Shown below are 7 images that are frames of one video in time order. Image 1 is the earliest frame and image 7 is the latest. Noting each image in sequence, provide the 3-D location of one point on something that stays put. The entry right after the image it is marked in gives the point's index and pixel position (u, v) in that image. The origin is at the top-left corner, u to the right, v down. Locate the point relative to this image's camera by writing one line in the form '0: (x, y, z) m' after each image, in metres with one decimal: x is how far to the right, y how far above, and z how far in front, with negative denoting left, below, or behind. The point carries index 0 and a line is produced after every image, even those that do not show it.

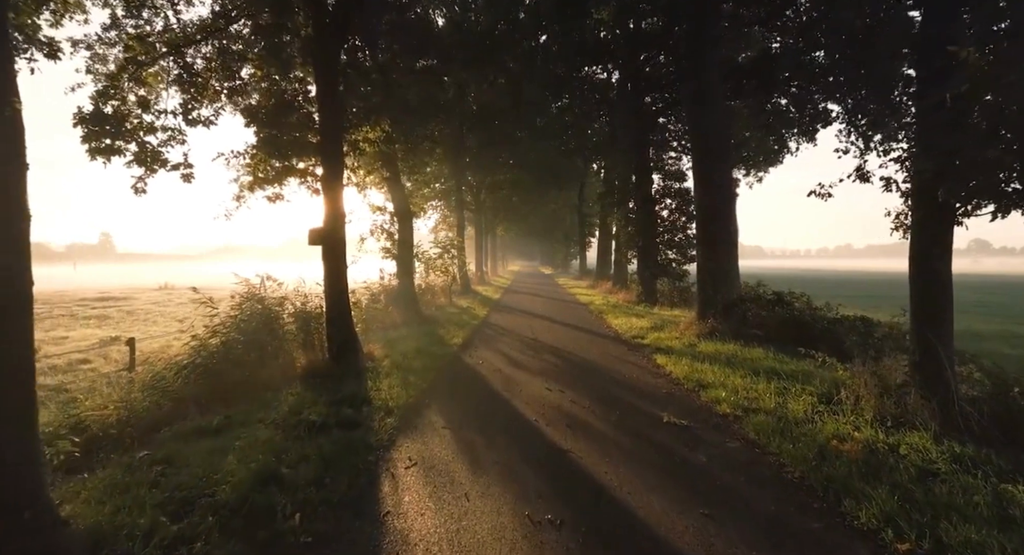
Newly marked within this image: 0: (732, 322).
0: (+5.0, -1.0, +11.4) m
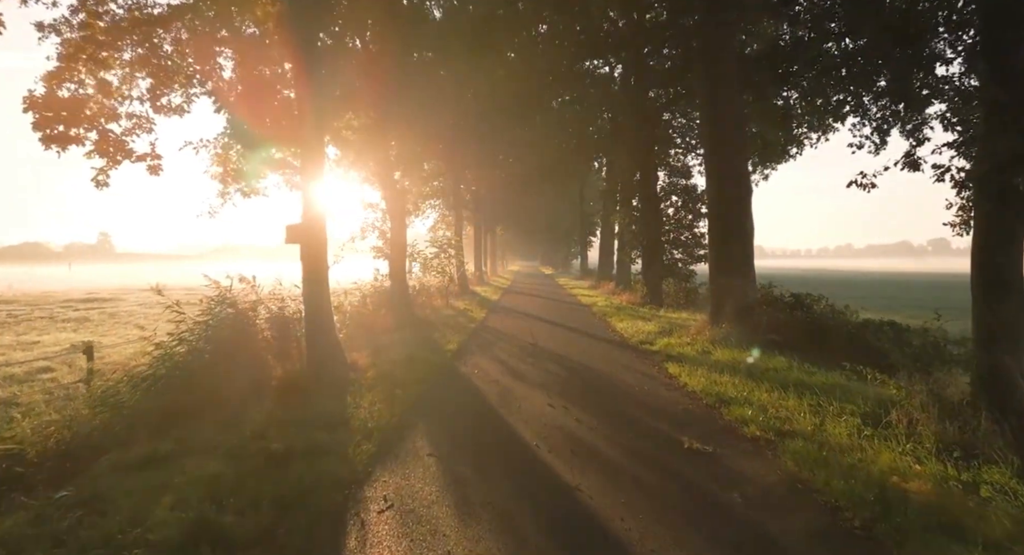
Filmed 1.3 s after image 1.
0: (+5.0, -1.0, +10.6) m
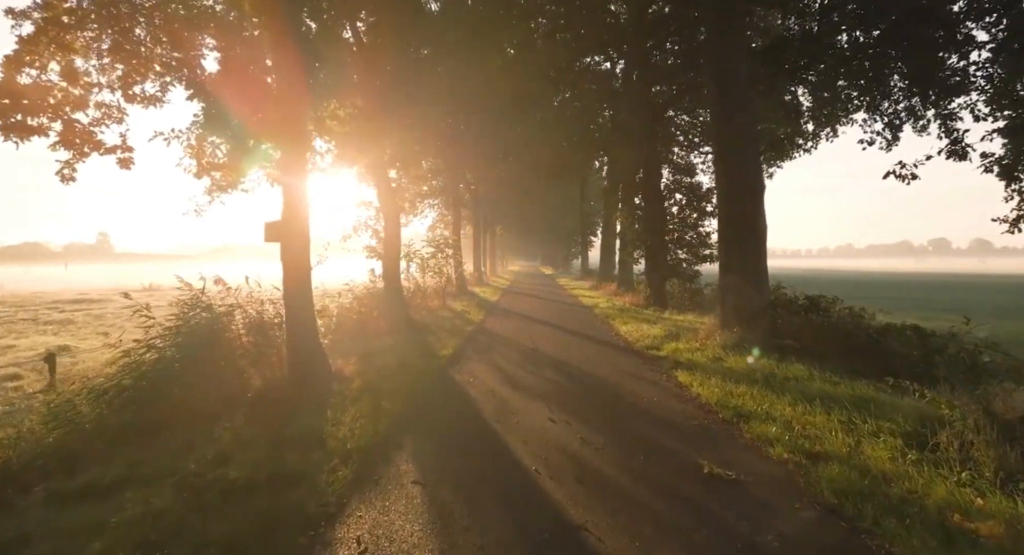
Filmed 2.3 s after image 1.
0: (+5.0, -1.1, +10.0) m
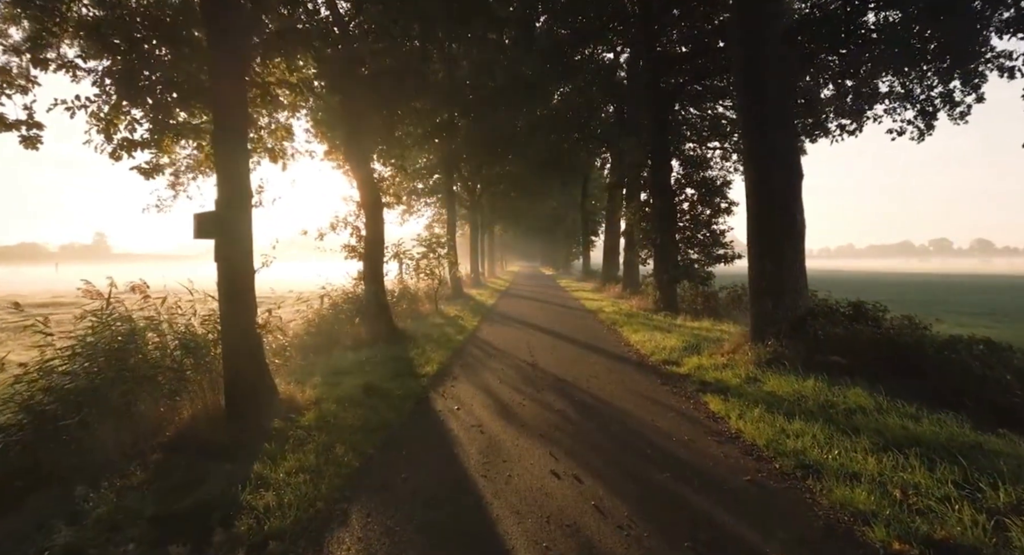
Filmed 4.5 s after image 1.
0: (+4.9, -1.1, +8.4) m
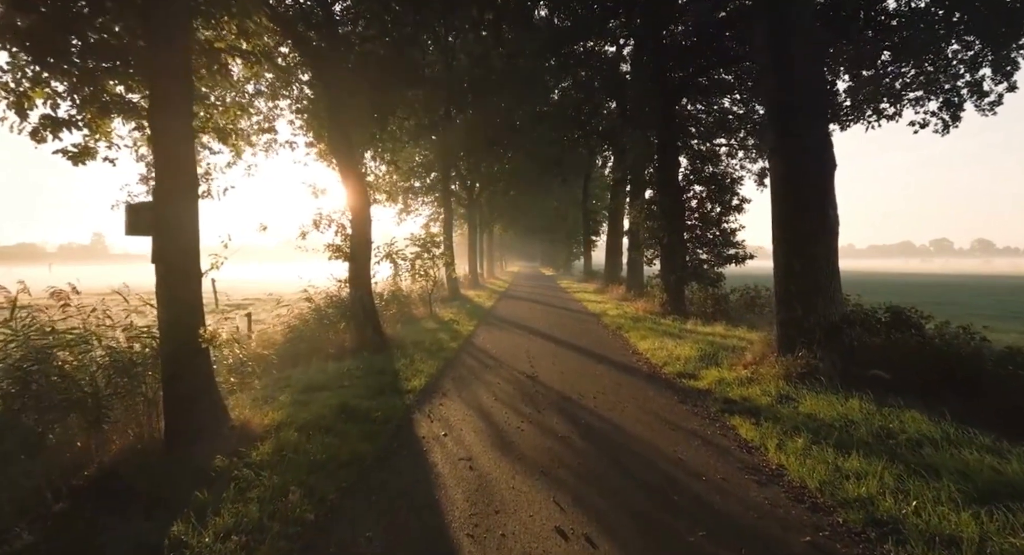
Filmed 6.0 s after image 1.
0: (+4.8, -1.2, +7.4) m
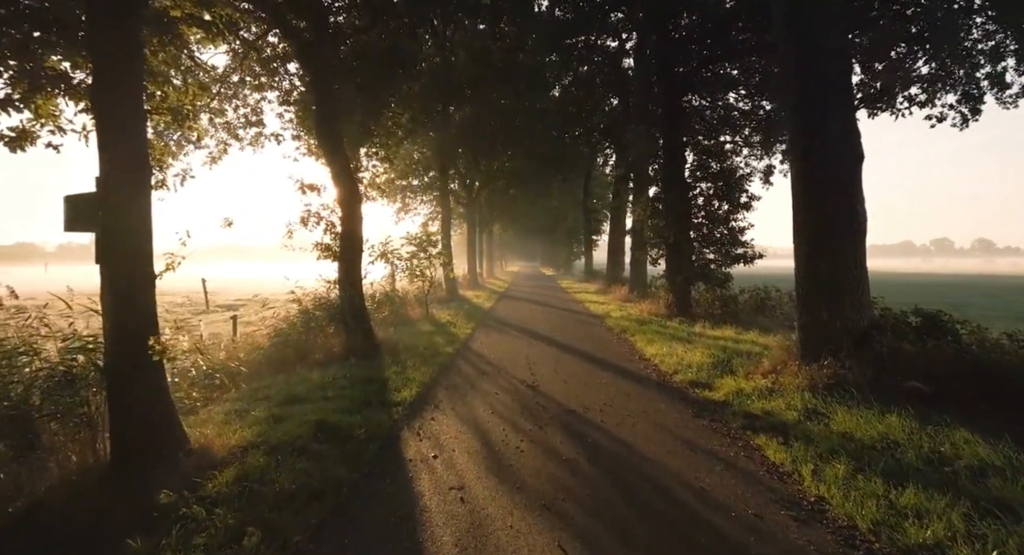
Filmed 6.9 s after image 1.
0: (+4.8, -1.2, +6.8) m
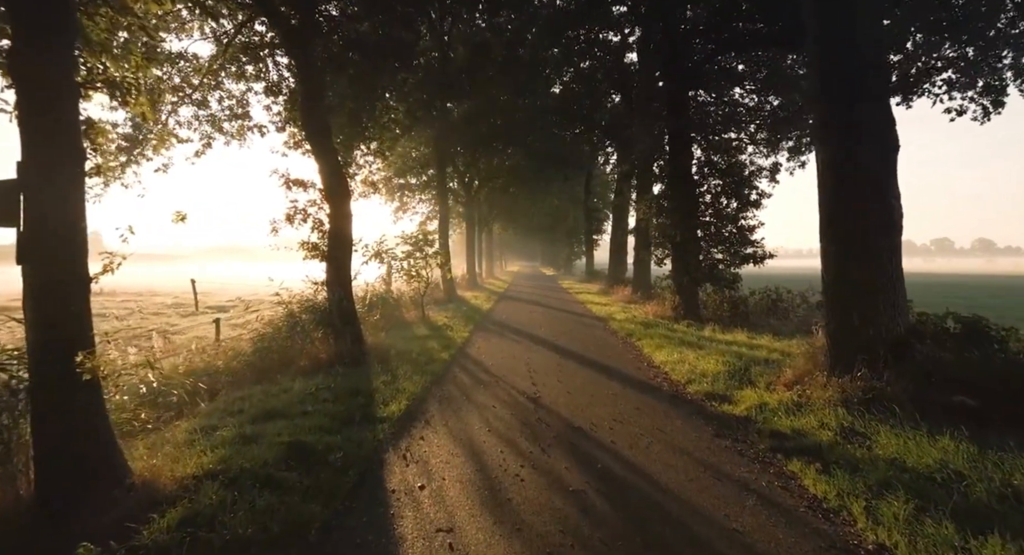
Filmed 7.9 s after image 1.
0: (+4.8, -1.2, +6.1) m
